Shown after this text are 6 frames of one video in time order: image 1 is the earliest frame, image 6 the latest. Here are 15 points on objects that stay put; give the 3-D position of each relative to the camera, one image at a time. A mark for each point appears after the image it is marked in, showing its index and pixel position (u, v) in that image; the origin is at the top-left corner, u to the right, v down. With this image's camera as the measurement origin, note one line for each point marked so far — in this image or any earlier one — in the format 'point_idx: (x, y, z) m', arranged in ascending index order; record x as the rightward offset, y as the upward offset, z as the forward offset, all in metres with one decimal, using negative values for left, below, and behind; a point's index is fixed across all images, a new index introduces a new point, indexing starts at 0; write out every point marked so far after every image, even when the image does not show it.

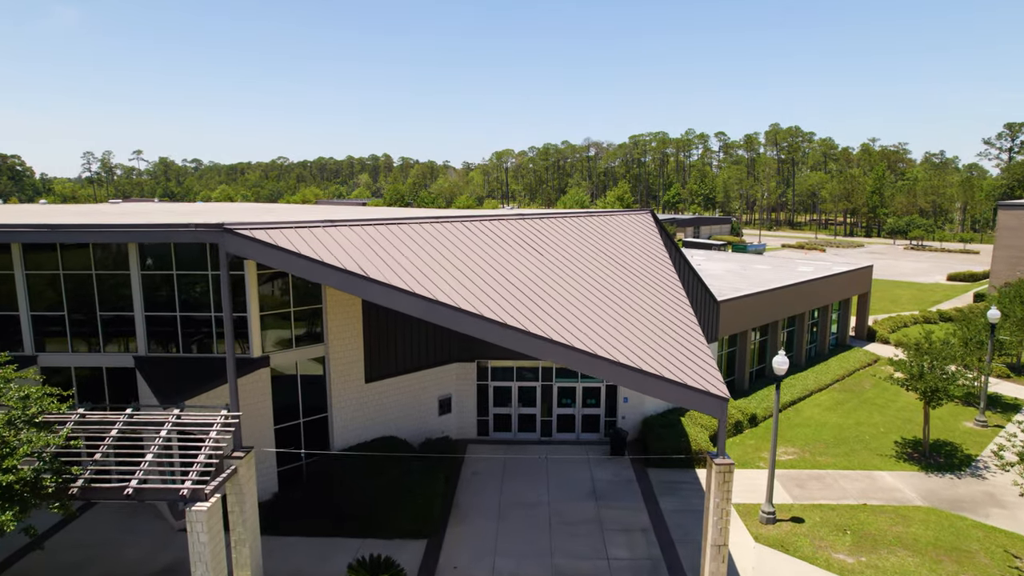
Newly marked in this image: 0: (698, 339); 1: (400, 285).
0: (+3.6, -1.1, +11.9) m
1: (-1.9, 0.0, +10.3) m
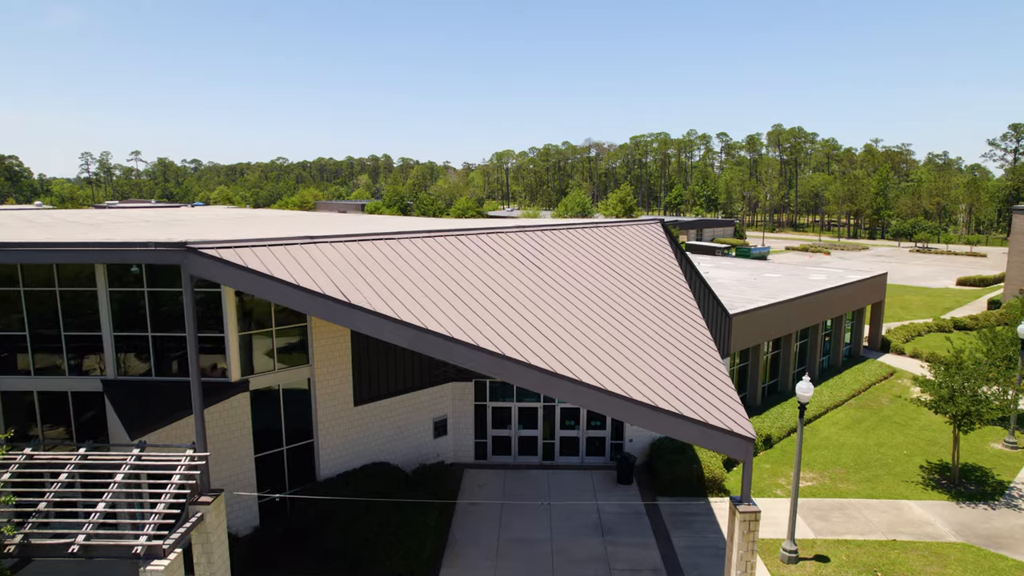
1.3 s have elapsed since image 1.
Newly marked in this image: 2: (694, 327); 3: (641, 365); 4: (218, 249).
0: (+3.6, -1.5, +10.8) m
1: (-1.9, -0.4, +9.1) m
2: (+3.6, -0.9, +12.2) m
3: (+2.1, -1.3, +10.1) m
4: (-4.5, +0.6, +9.3) m
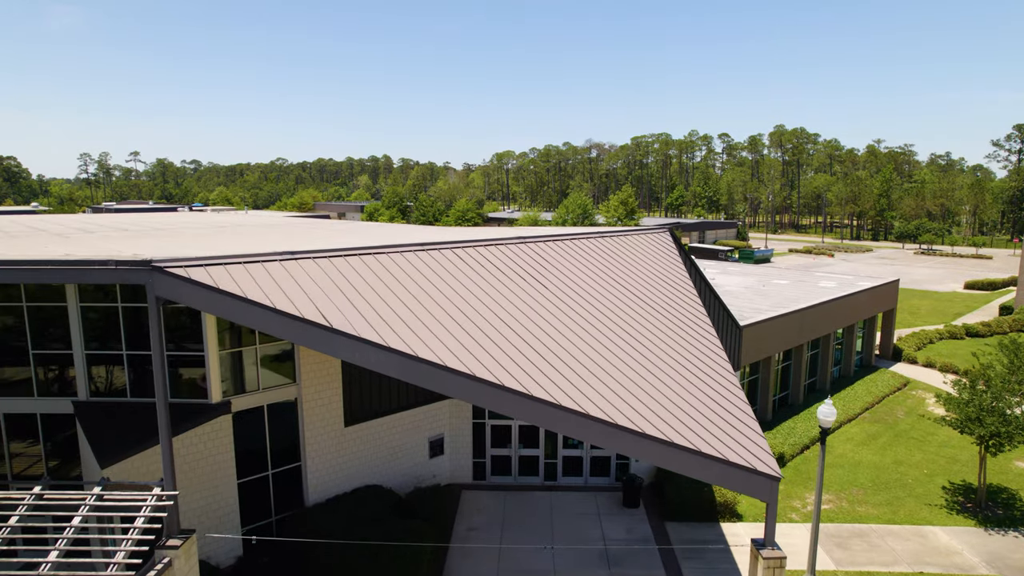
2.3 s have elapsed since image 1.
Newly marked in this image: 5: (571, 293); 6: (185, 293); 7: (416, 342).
0: (+3.6, -1.8, +9.9) m
1: (-1.9, -0.7, +8.2) m
2: (+3.6, -1.2, +11.3) m
3: (+2.1, -1.6, +9.2) m
4: (-4.5, +0.3, +8.4) m
5: (+1.1, -0.1, +11.6) m
6: (-4.5, -0.1, +8.3) m
7: (-1.3, -0.8, +8.5) m
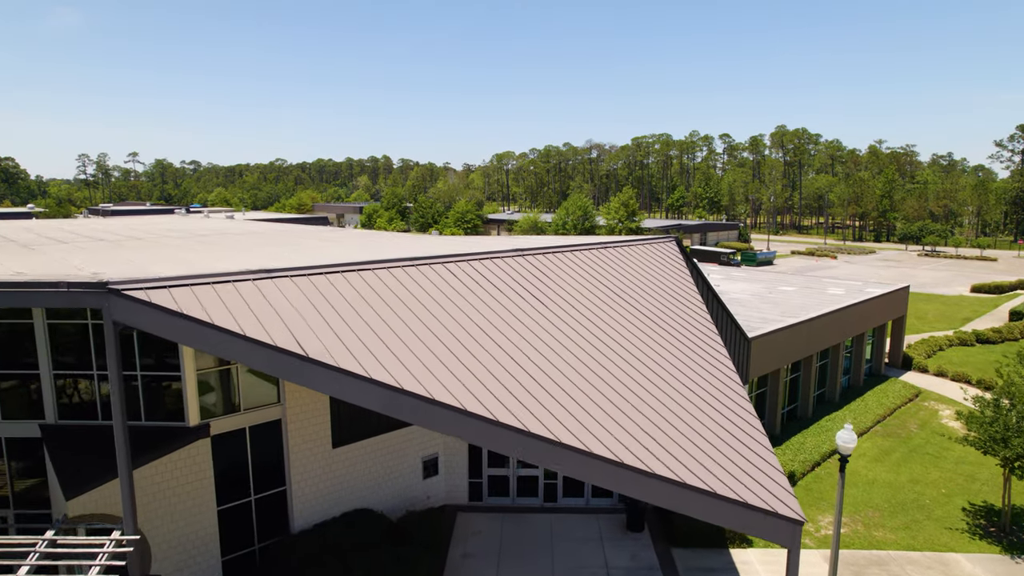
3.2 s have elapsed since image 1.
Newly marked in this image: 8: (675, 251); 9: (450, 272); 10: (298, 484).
0: (+3.6, -2.1, +9.1) m
1: (-1.9, -1.0, +7.4) m
2: (+3.6, -1.5, +10.5) m
3: (+2.1, -1.9, +8.4) m
4: (-4.6, 0.0, +7.6) m
5: (+1.1, -0.4, +10.8) m
6: (-4.5, -0.4, +7.5) m
7: (-1.4, -1.1, +7.7) m
8: (+4.0, +0.9, +15.1) m
9: (-1.1, +0.3, +10.8) m
10: (-4.7, -4.3, +13.3) m
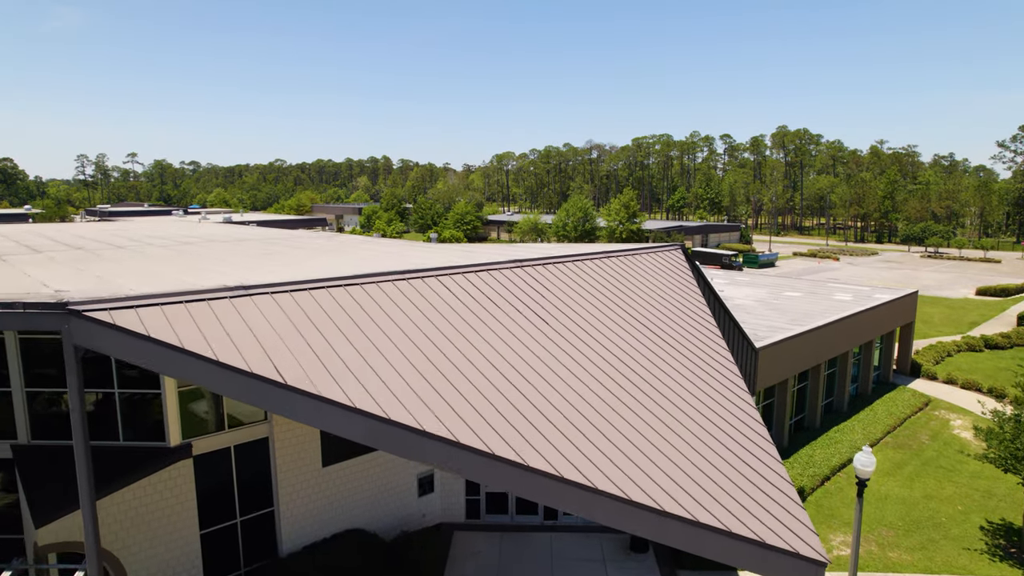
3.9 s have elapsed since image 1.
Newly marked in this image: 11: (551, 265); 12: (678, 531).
0: (+3.5, -2.3, +8.5) m
1: (-2.0, -1.2, +6.8) m
2: (+3.6, -1.7, +9.9) m
3: (+2.1, -2.1, +7.8) m
4: (-4.6, -0.3, +7.0) m
5: (+1.0, -0.6, +10.2) m
6: (-4.5, -0.6, +6.9) m
7: (-1.4, -1.3, +7.1) m
8: (+4.0, +0.7, +14.5) m
9: (-1.1, 0.0, +10.2) m
10: (-4.7, -4.5, +12.7) m
11: (+0.8, +0.5, +12.1) m
12: (+1.9, -2.7, +6.8) m
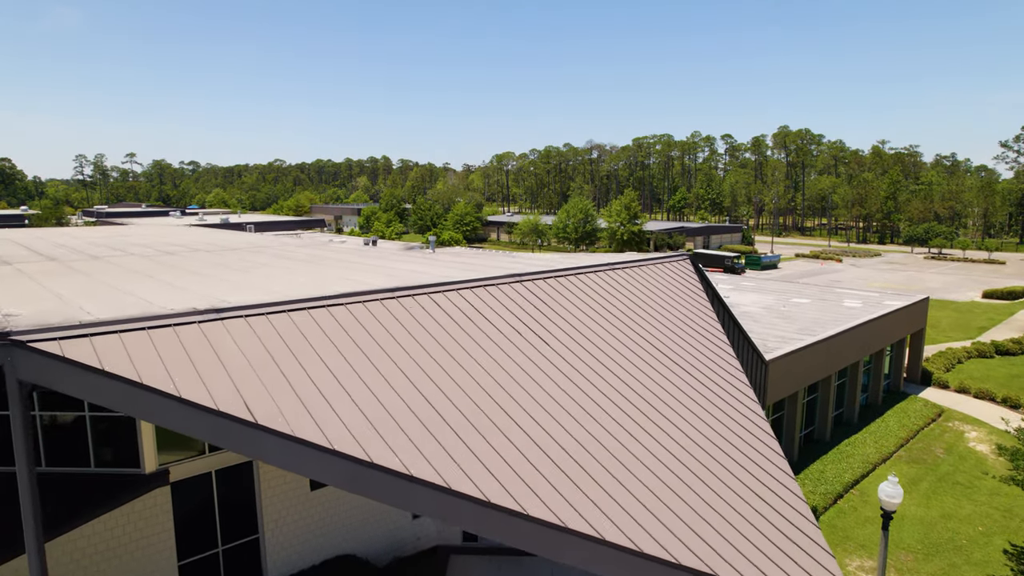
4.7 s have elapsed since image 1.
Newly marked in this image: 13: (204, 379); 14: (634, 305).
0: (+3.5, -2.6, +7.8) m
1: (-2.0, -1.5, +6.1) m
2: (+3.5, -2.0, +9.2) m
3: (+2.0, -2.4, +7.1) m
4: (-4.6, -0.5, +6.3) m
5: (+1.0, -0.9, +9.5) m
6: (-4.6, -0.9, +6.1) m
7: (-1.5, -1.6, +6.4) m
8: (+4.0, +0.4, +13.7) m
9: (-1.2, -0.2, +9.4) m
10: (-4.7, -4.8, +12.0) m
11: (+0.8, +0.2, +11.4) m
12: (+1.8, -3.0, +6.1) m
13: (-3.2, -1.0, +6.4) m
14: (+2.3, -0.3, +11.5) m
